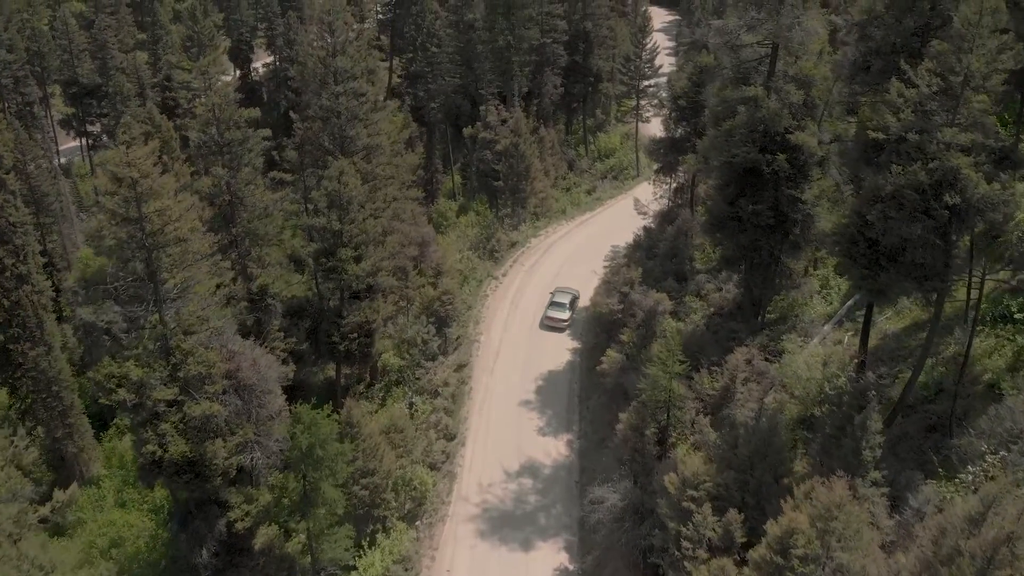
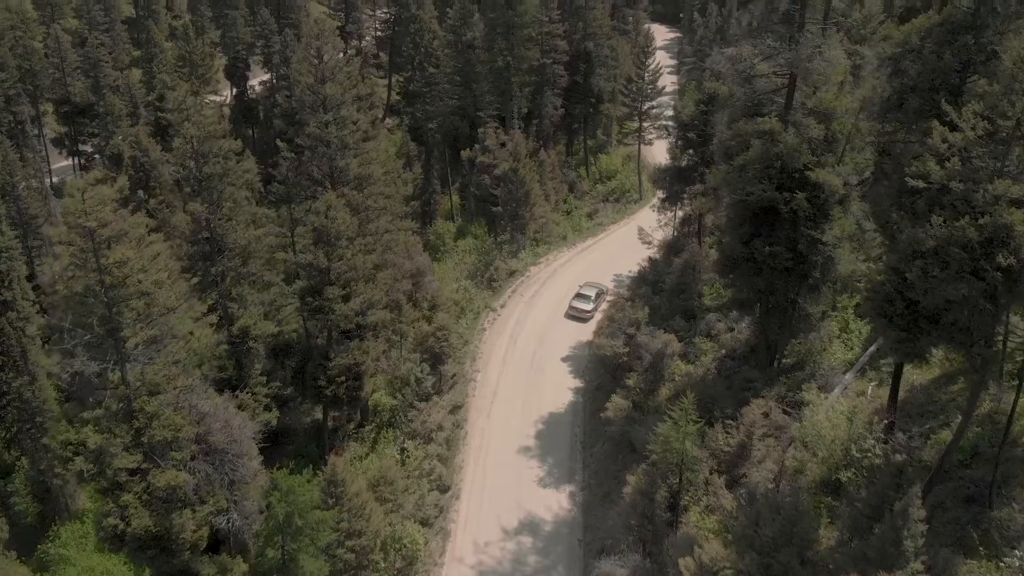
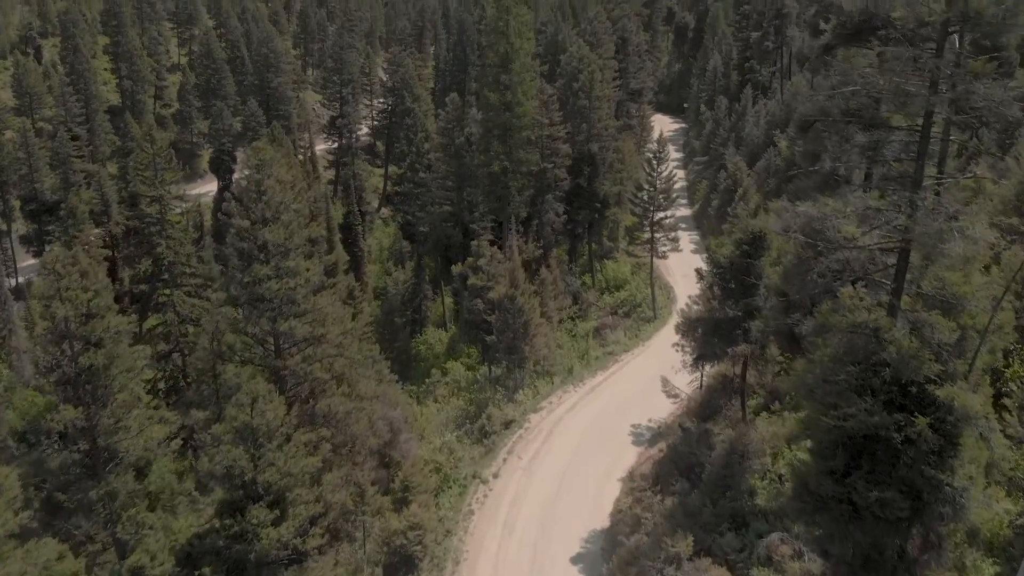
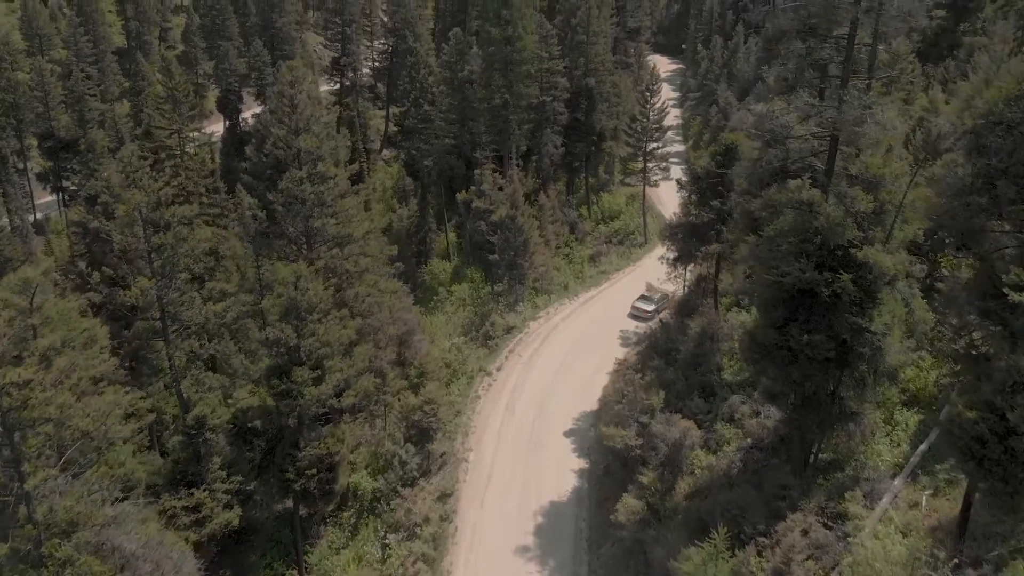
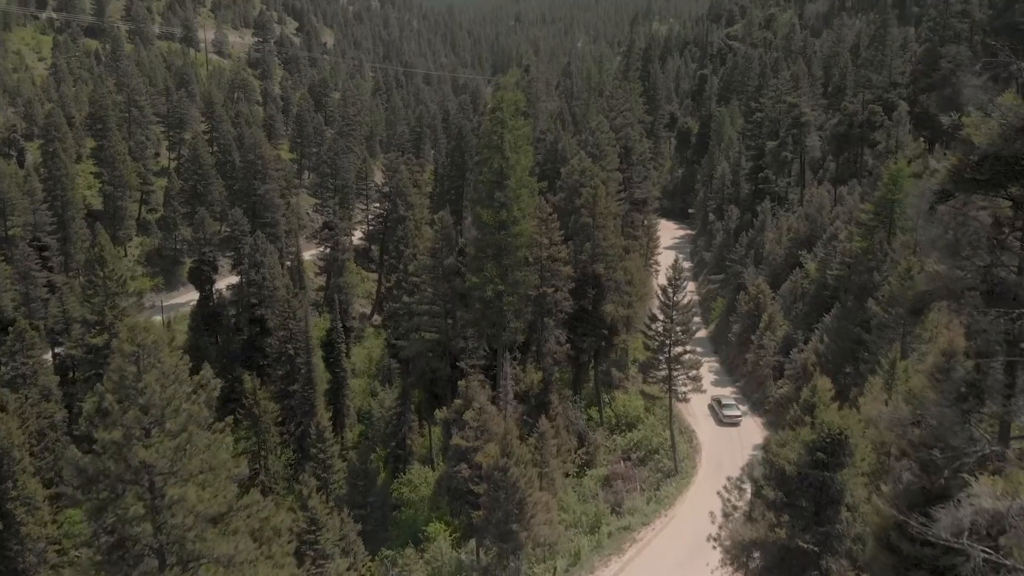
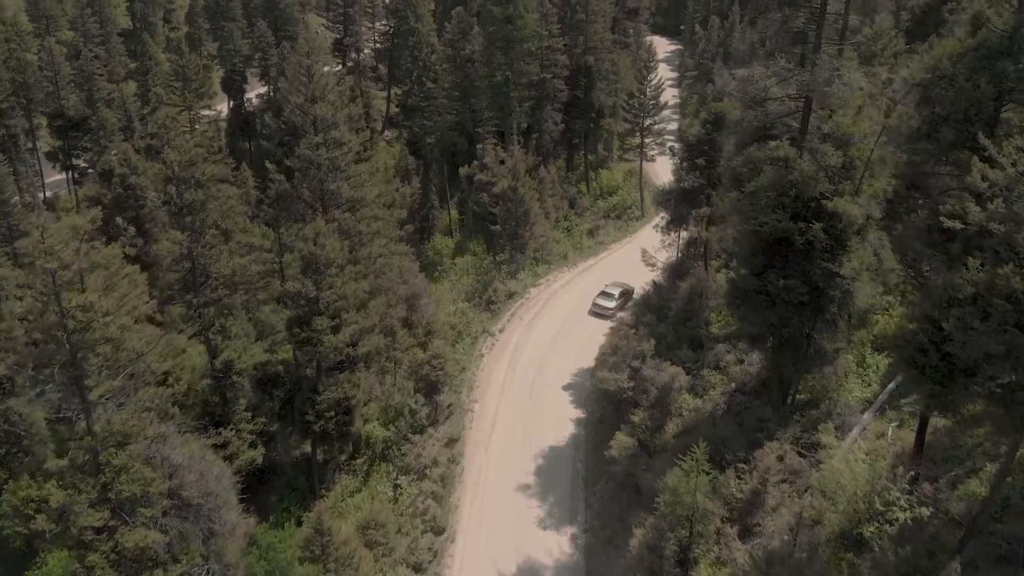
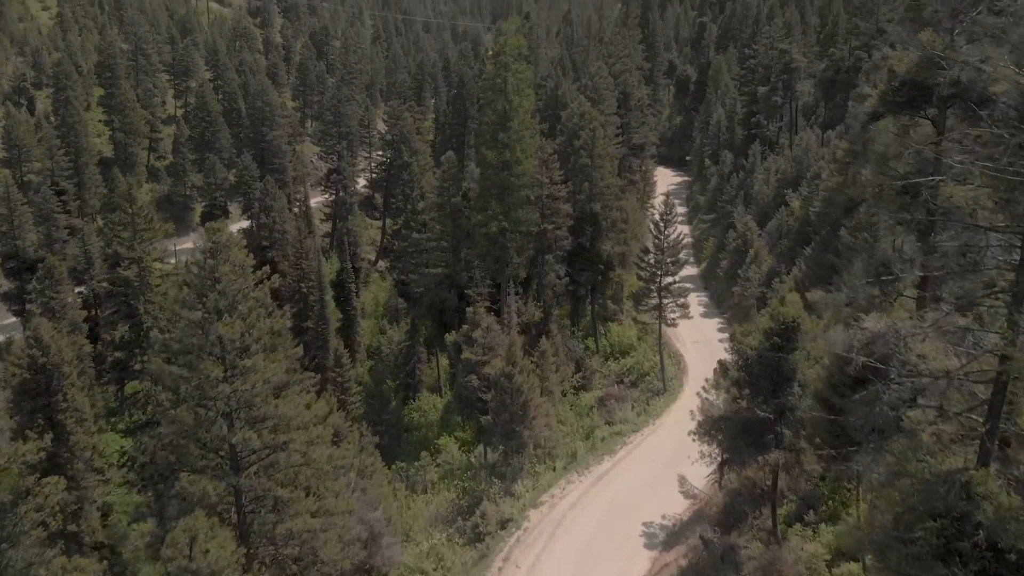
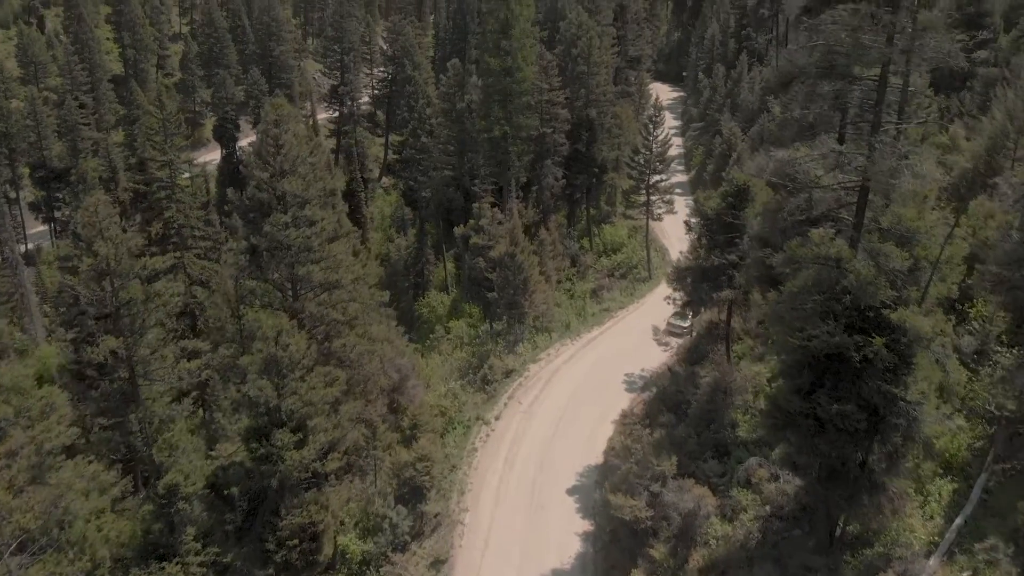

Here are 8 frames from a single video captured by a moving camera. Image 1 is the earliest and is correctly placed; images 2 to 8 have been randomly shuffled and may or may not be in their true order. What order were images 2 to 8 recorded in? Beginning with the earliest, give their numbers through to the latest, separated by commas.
2, 6, 4, 8, 3, 7, 5
